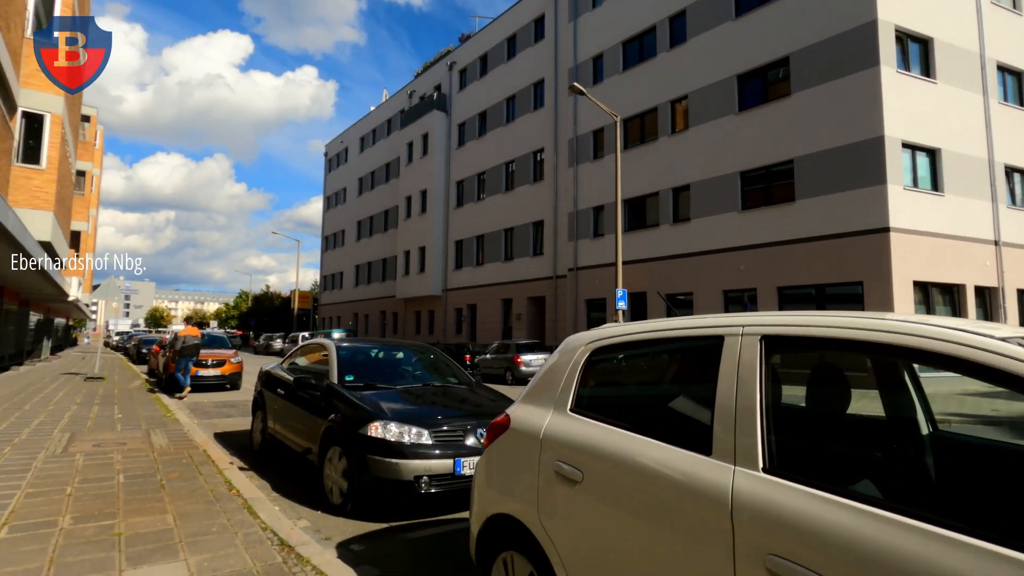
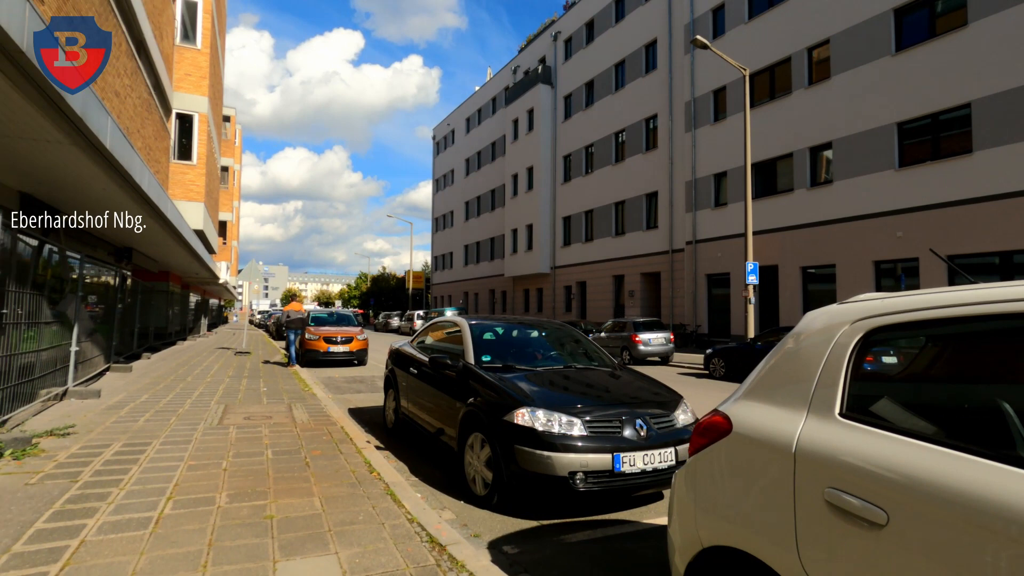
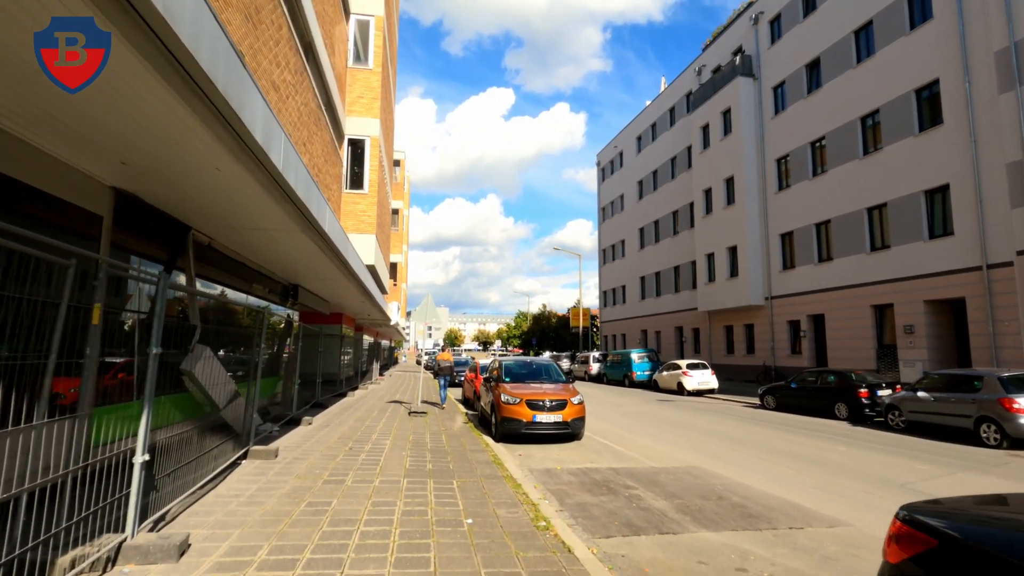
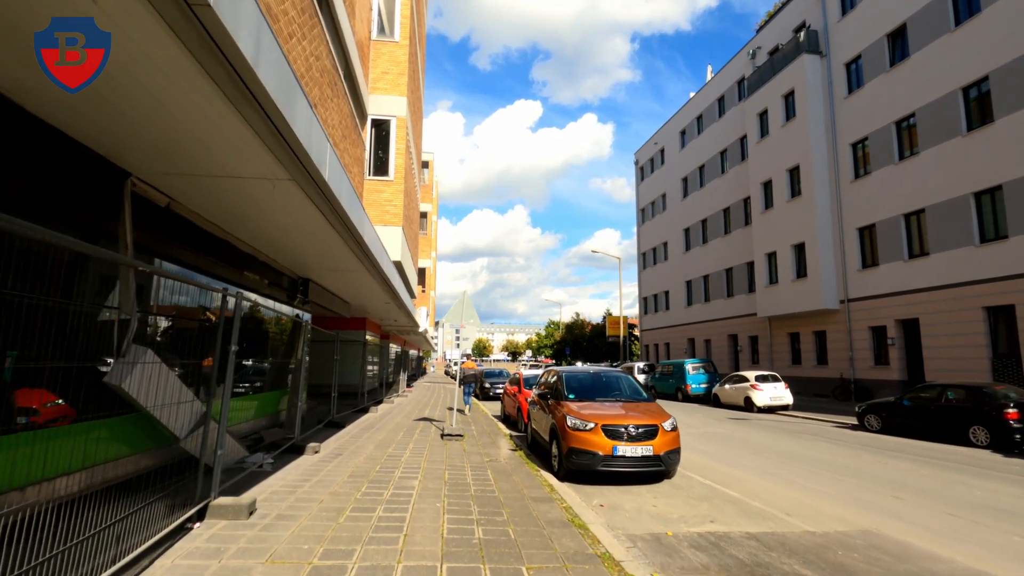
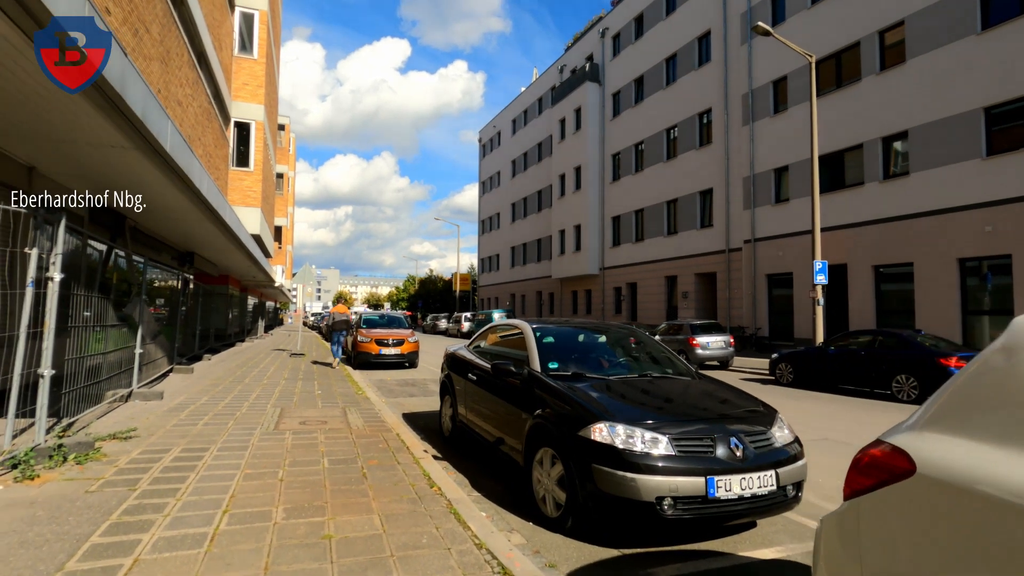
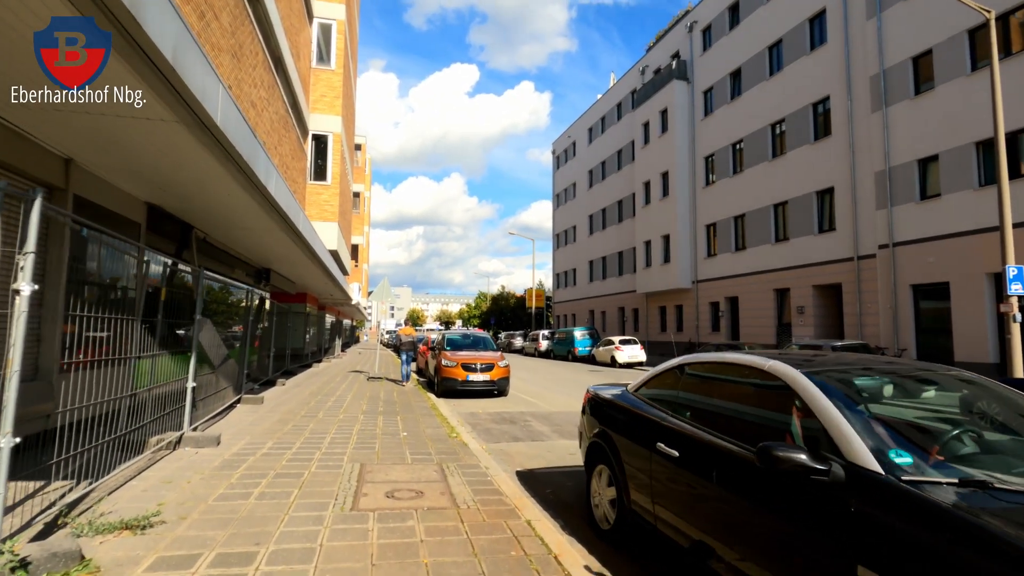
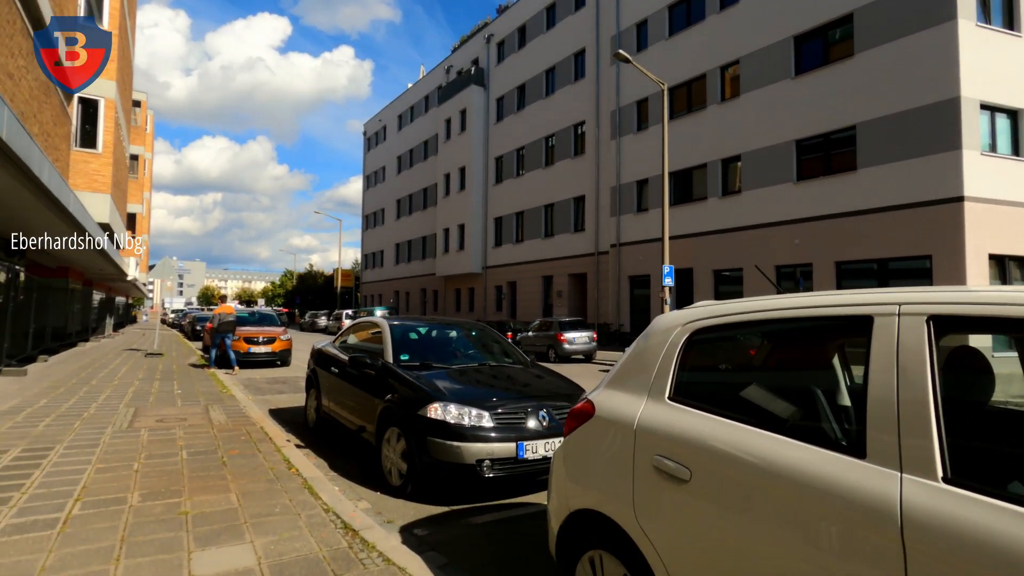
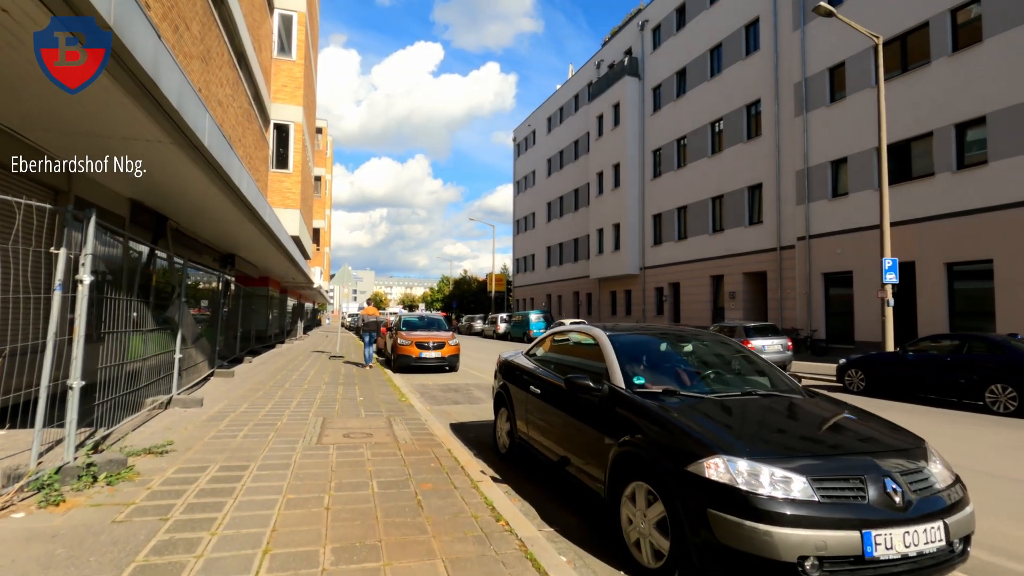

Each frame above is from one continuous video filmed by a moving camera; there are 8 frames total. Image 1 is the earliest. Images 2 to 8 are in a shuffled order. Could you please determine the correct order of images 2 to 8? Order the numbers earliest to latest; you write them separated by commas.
7, 2, 5, 8, 6, 3, 4
